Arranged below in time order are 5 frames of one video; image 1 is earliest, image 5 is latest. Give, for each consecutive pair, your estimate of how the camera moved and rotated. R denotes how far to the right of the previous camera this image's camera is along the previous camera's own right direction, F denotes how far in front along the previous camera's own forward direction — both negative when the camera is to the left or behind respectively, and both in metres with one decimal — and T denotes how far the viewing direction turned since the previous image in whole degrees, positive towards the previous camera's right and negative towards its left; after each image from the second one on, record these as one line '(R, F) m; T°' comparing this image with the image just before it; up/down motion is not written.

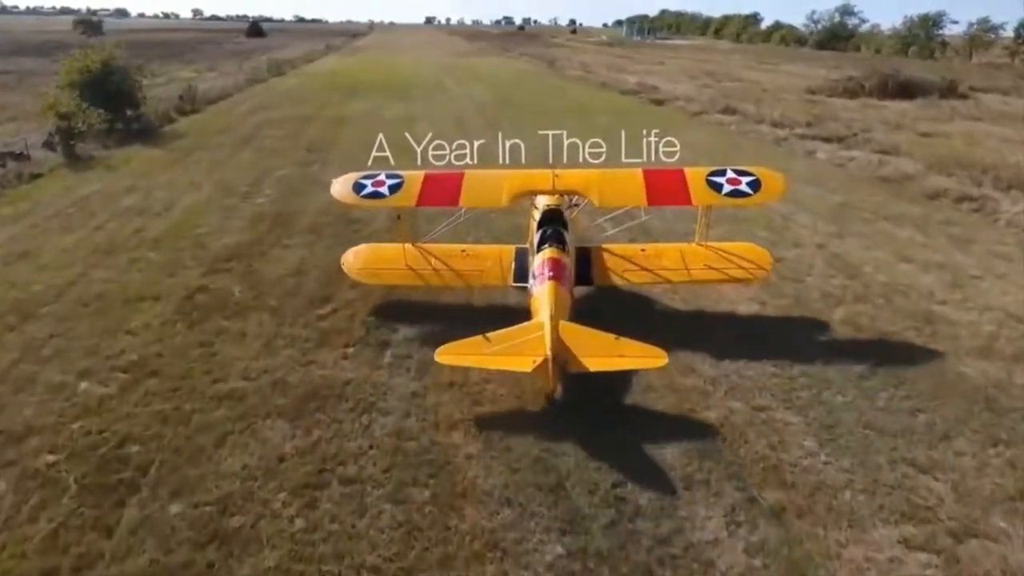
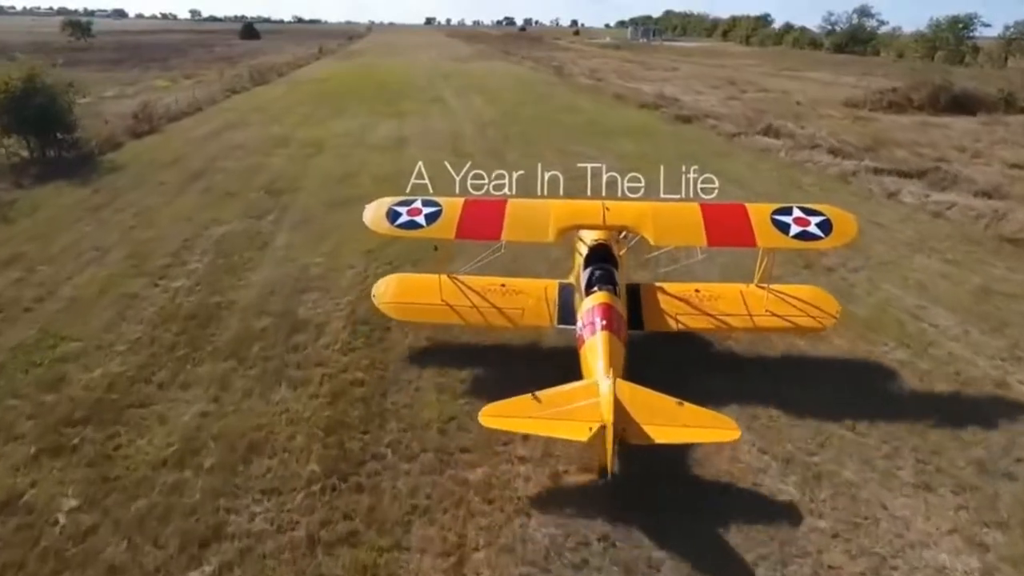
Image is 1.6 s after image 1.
(-0.2, +4.8) m; 0°
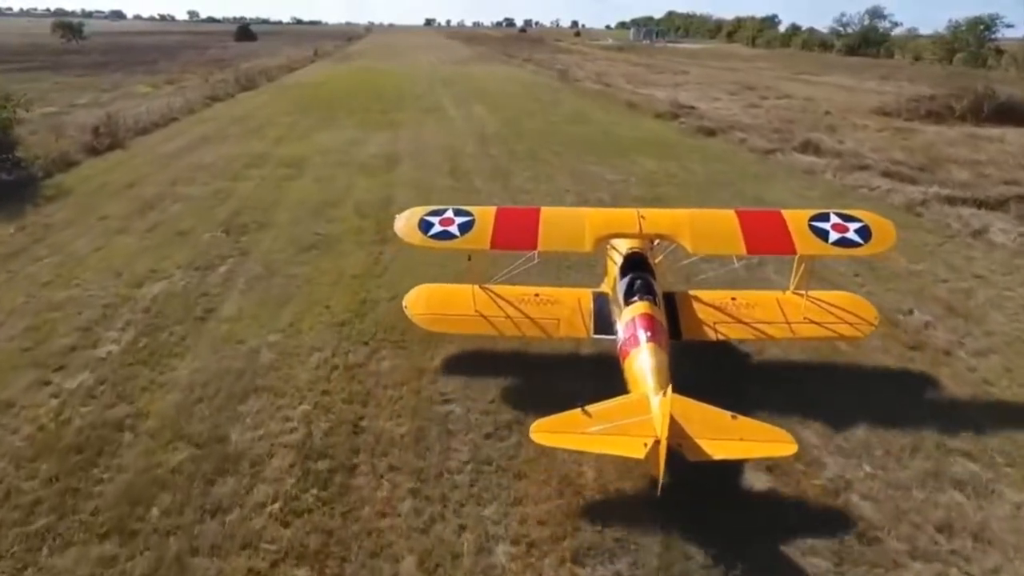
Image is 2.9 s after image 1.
(-0.2, +3.2) m; 0°
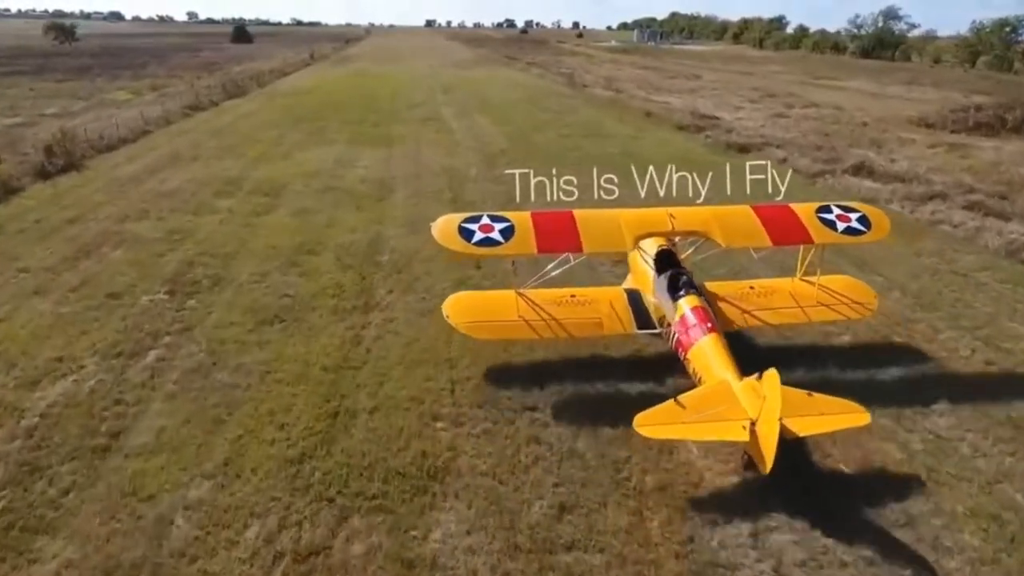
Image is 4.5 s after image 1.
(-0.3, +3.2) m; 0°
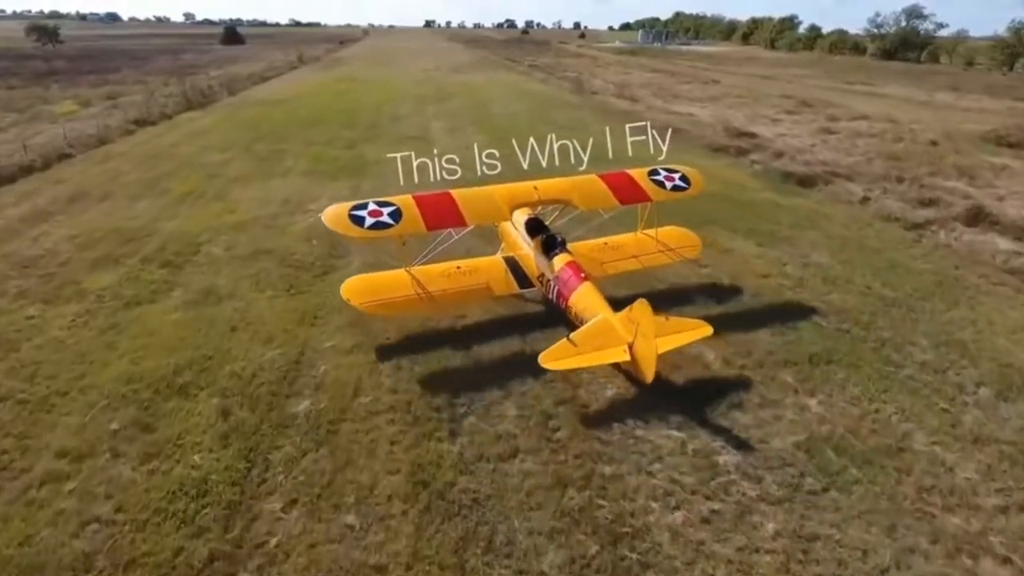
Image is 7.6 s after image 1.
(0.0, +5.7) m; 0°
